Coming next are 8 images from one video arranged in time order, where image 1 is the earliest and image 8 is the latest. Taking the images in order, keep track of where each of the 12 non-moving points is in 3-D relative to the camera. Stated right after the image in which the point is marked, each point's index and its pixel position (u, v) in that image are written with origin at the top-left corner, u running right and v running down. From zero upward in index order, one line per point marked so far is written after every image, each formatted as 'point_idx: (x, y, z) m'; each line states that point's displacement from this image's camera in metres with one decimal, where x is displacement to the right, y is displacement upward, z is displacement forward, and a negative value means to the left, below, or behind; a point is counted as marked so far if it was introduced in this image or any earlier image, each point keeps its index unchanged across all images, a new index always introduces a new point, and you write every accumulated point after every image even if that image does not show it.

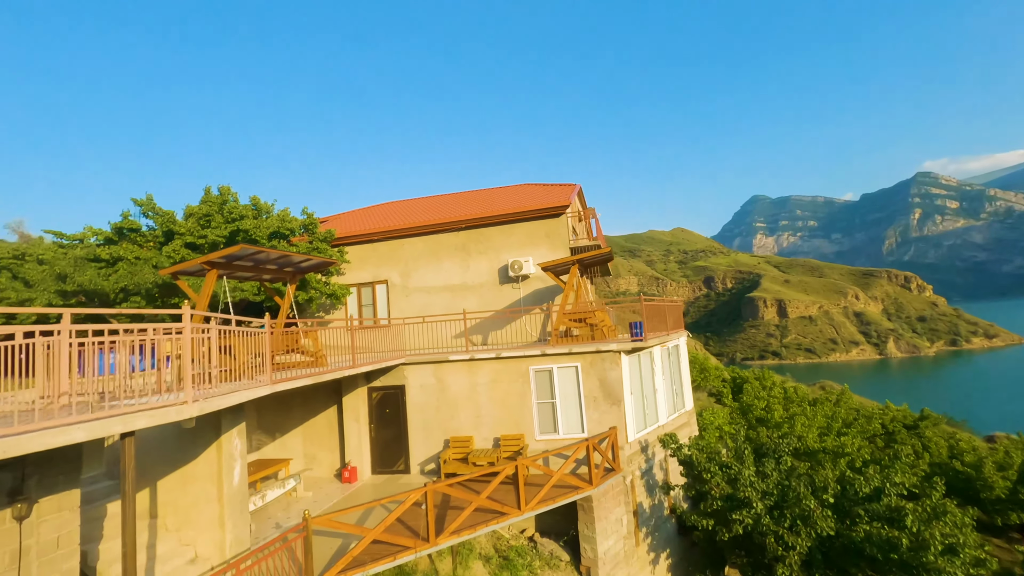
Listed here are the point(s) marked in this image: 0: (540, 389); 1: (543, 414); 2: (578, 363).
0: (+0.7, -2.4, +11.1) m
1: (+0.7, -3.0, +11.1) m
2: (+1.5, -1.7, +11.0) m
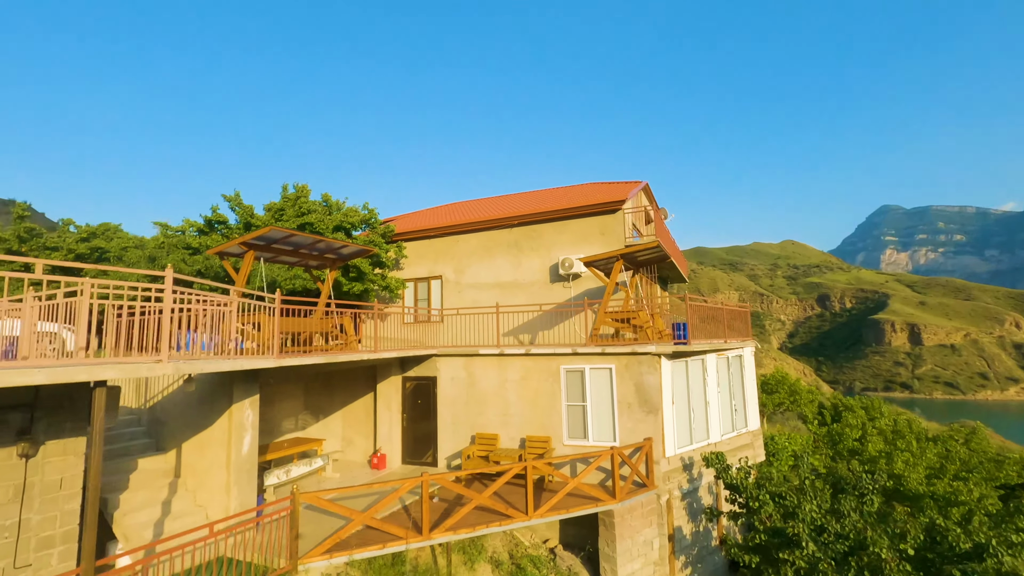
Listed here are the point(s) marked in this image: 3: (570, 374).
0: (+1.3, -2.3, +10.4) m
1: (+1.3, -2.8, +10.3) m
2: (+2.2, -1.6, +10.1) m
3: (+1.3, -1.9, +10.5) m
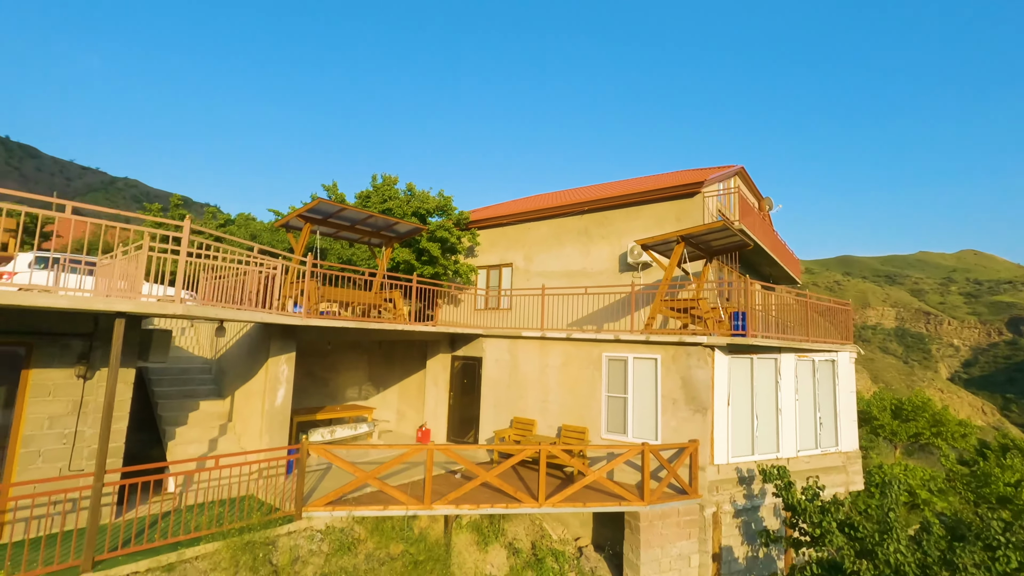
0: (+2.1, -1.9, +9.6) m
1: (+2.0, -2.5, +9.5) m
2: (+2.9, -1.3, +9.1) m
3: (+2.1, -1.6, +9.7) m
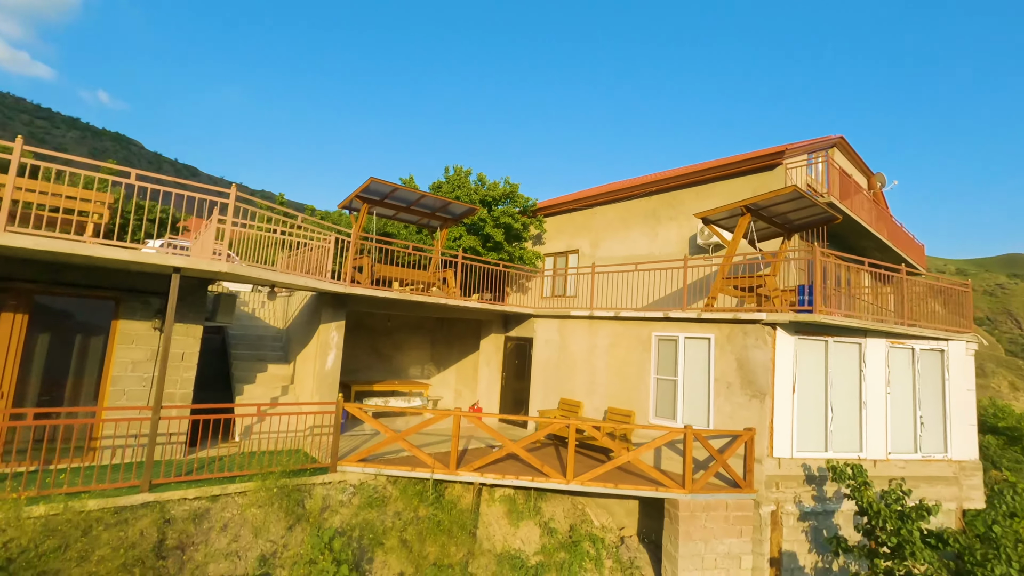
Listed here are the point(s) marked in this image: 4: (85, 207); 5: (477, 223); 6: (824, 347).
0: (+2.9, -1.4, +8.9) m
1: (+2.8, -2.0, +8.8) m
2: (+3.6, -0.8, +8.3) m
3: (+2.9, -1.1, +9.0) m
4: (-5.6, +1.0, +6.3) m
5: (-1.2, +2.2, +16.2) m
6: (+5.3, -1.0, +8.0) m
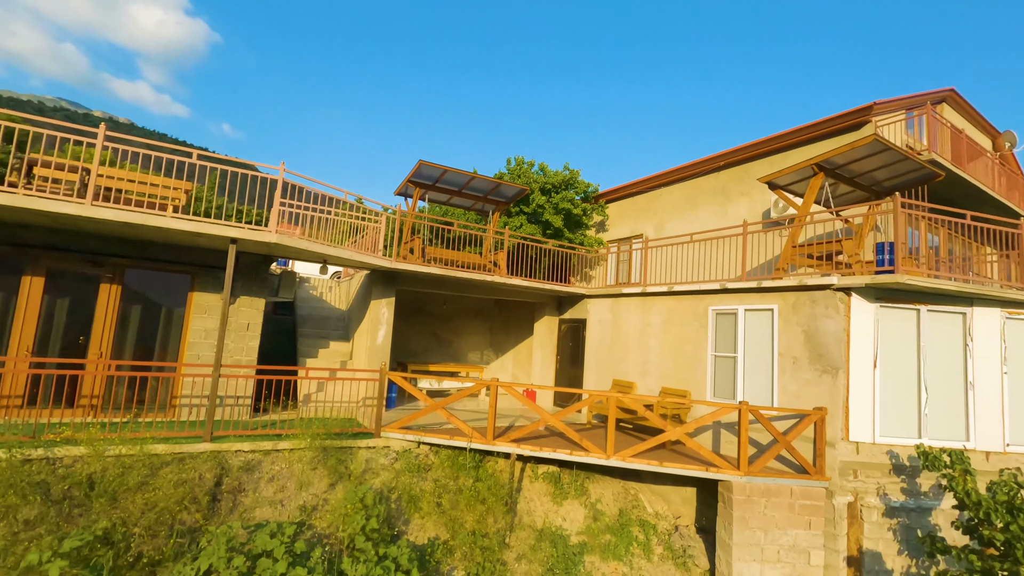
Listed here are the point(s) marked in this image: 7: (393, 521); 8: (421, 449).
0: (+3.7, -0.9, +8.2) m
1: (+3.6, -1.4, +8.1) m
2: (+4.2, -0.3, +7.5) m
3: (+3.7, -0.5, +8.3) m
4: (-5.2, +1.4, +7.1) m
5: (+0.8, +2.7, +16.1) m
6: (+5.9, -0.4, +6.8) m
7: (-1.7, -3.2, +6.5) m
8: (-1.5, -2.6, +7.5) m
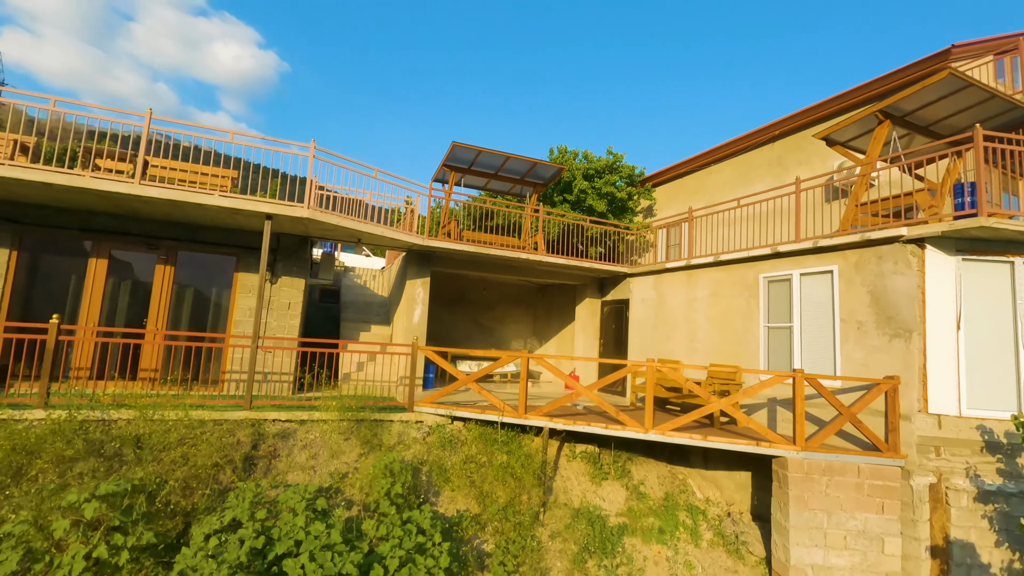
0: (+4.2, -0.3, +7.5) m
1: (+4.2, -0.9, +7.4) m
2: (+4.7, +0.3, +6.7) m
3: (+4.2, 0.0, +7.6) m
4: (-4.8, +1.8, +7.5) m
5: (+2.3, +3.1, +15.7) m
6: (+6.2, +0.2, +5.9) m
7: (-1.2, -2.8, +6.4) m
8: (-0.9, -2.2, +7.4) m
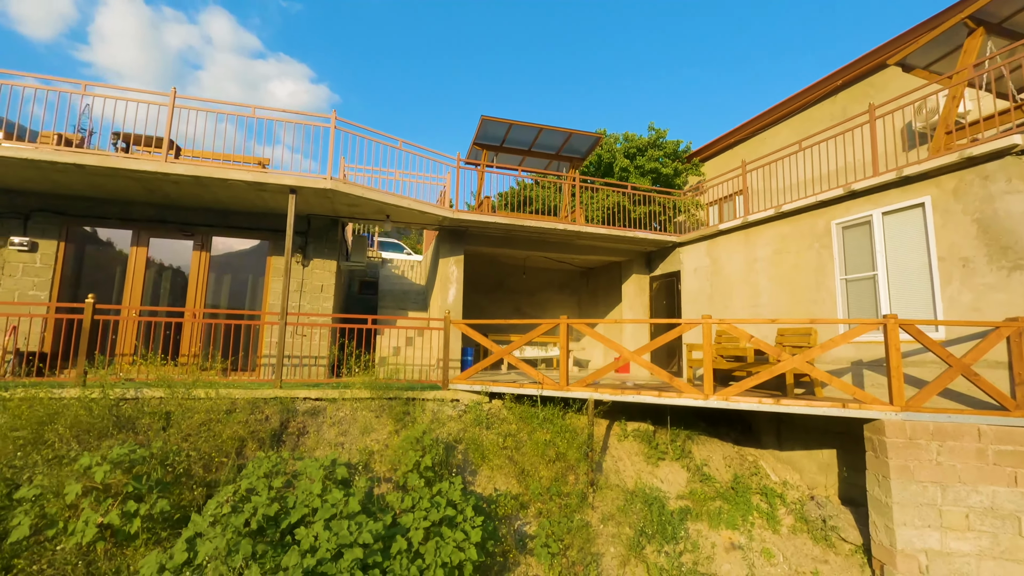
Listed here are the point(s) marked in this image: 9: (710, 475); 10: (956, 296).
0: (+4.7, +0.4, +6.5) m
1: (+4.7, -0.1, +6.4) m
2: (+5.0, +1.1, +5.7) m
3: (+4.7, +0.8, +6.5) m
4: (-4.3, +2.0, +7.4) m
5: (+3.5, +3.5, +15.0) m
6: (+6.5, +1.1, +4.7) m
7: (-0.7, -2.3, +5.9) m
8: (-0.3, -1.7, +6.9) m
9: (+2.7, -2.6, +6.5) m
10: (+5.0, -0.1, +5.3) m
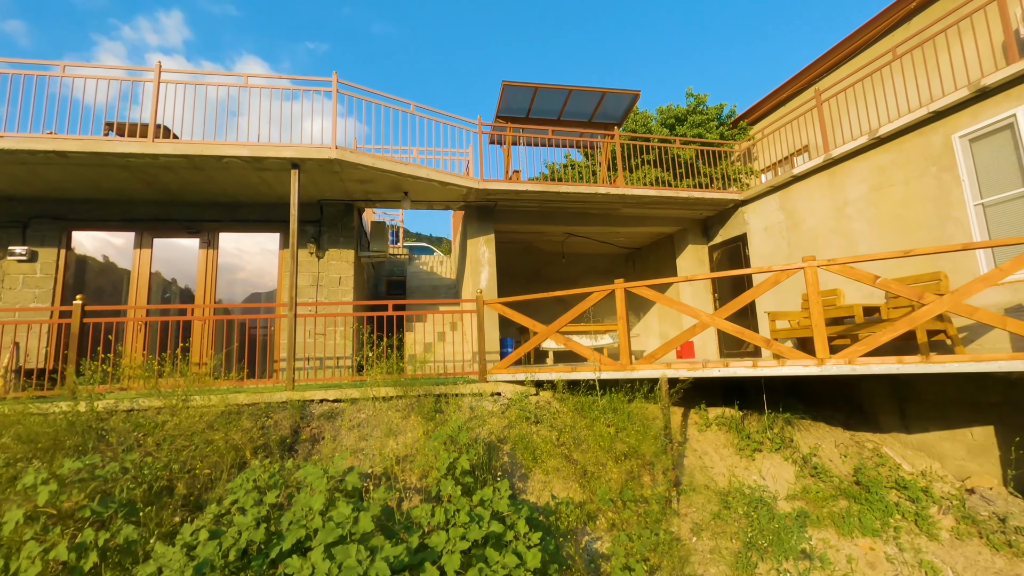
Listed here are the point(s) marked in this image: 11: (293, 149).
0: (+5.1, +1.2, +5.0) m
1: (+5.1, +0.7, +4.9) m
2: (+5.3, +1.9, +4.2) m
3: (+5.1, +1.6, +5.1) m
4: (-3.9, +2.1, +6.7) m
5: (+4.3, +4.0, +13.7) m
6: (+6.7, +2.1, +3.1) m
7: (-0.1, -1.9, +4.8) m
8: (+0.3, -1.3, +5.7) m
9: (+3.4, -2.0, +5.1) m
10: (+5.4, +0.7, +3.8) m
11: (-2.8, +1.7, +6.1) m
